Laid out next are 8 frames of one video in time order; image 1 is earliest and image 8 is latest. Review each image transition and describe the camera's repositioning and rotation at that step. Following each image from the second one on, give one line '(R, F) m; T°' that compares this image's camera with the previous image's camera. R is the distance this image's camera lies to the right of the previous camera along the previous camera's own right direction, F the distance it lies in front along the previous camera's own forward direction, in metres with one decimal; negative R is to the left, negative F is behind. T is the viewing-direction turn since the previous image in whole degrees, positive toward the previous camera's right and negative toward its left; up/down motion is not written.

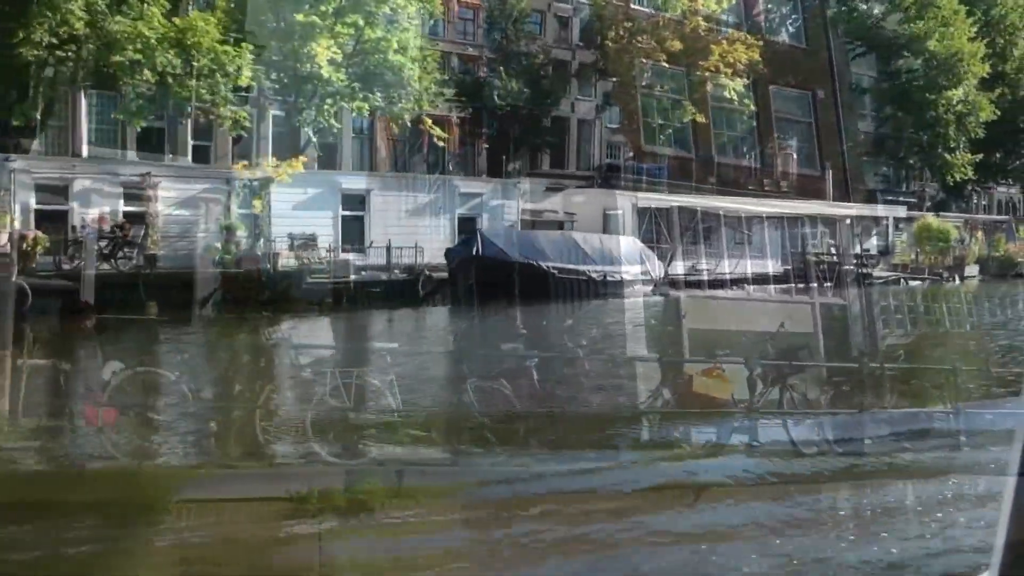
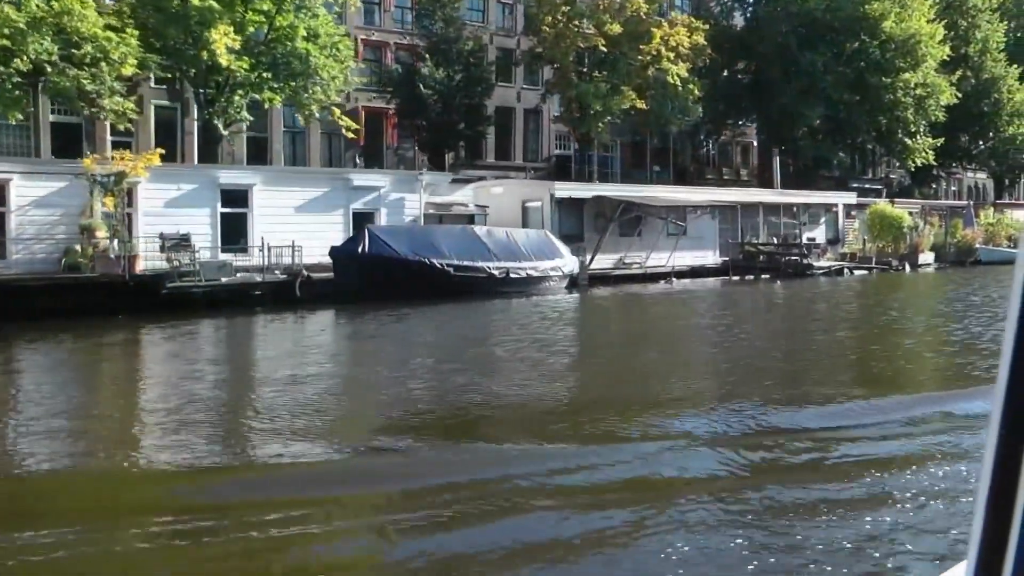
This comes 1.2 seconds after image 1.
(+0.9, +1.6) m; 0°
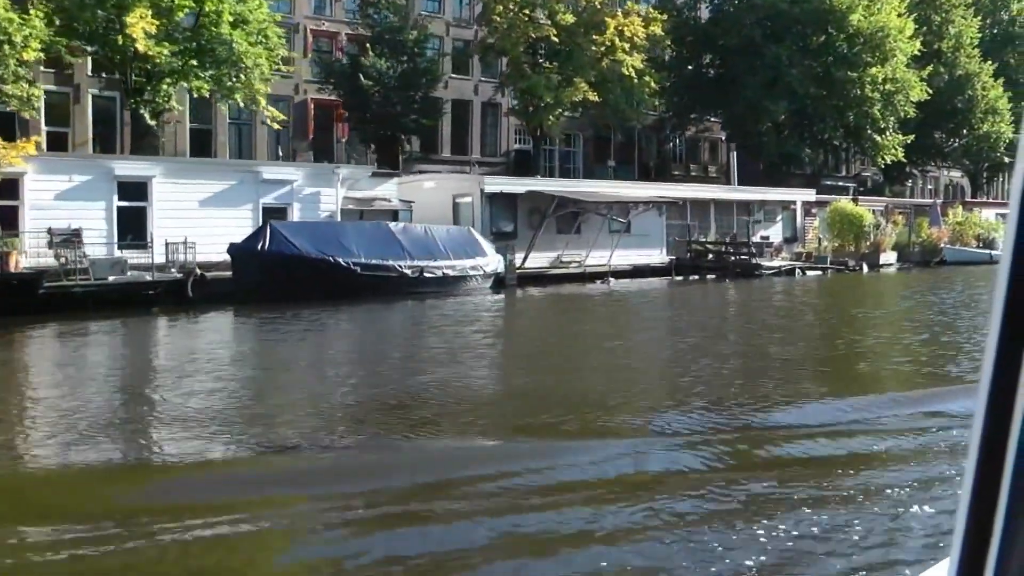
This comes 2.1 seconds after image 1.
(+0.7, +1.2) m; 0°
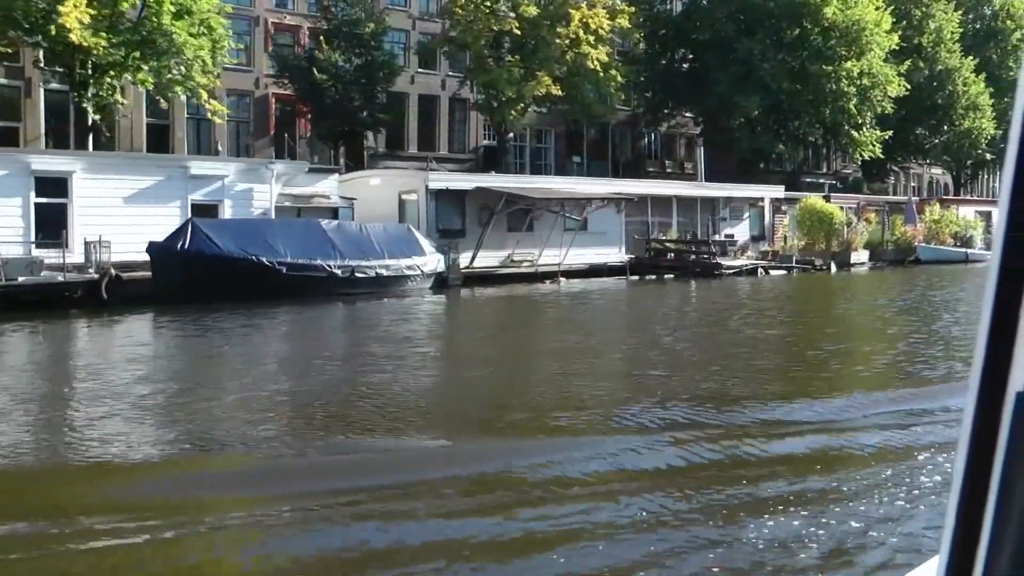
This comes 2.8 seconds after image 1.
(+0.5, +0.9) m; 0°
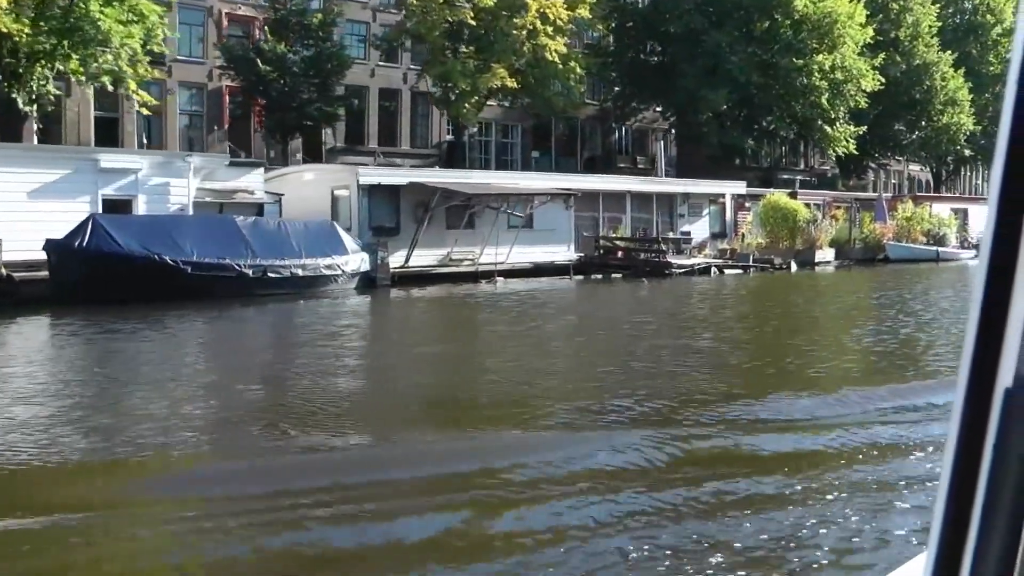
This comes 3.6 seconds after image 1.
(+0.6, +1.0) m; 0°
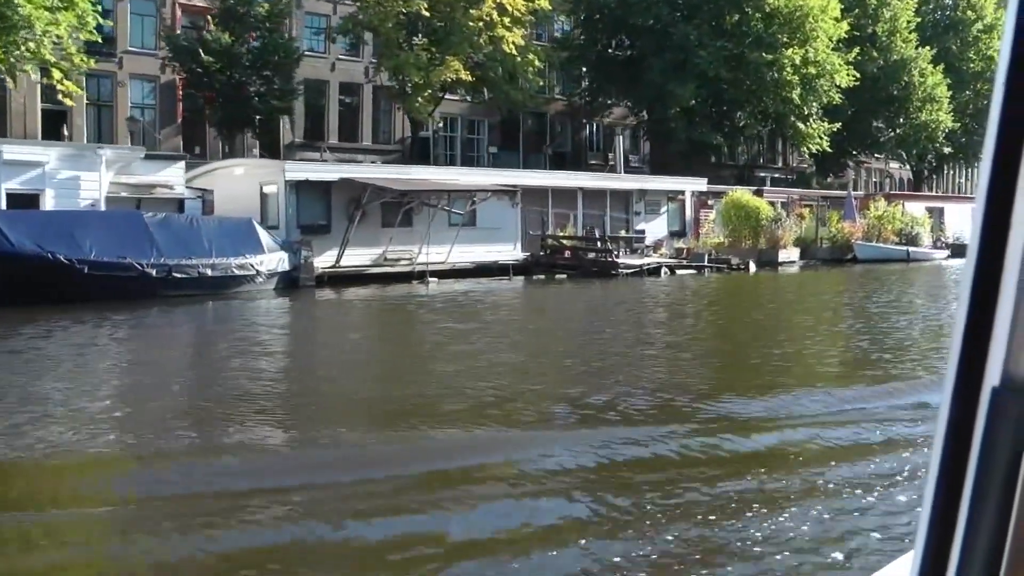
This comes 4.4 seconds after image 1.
(+0.5, +1.0) m; 0°
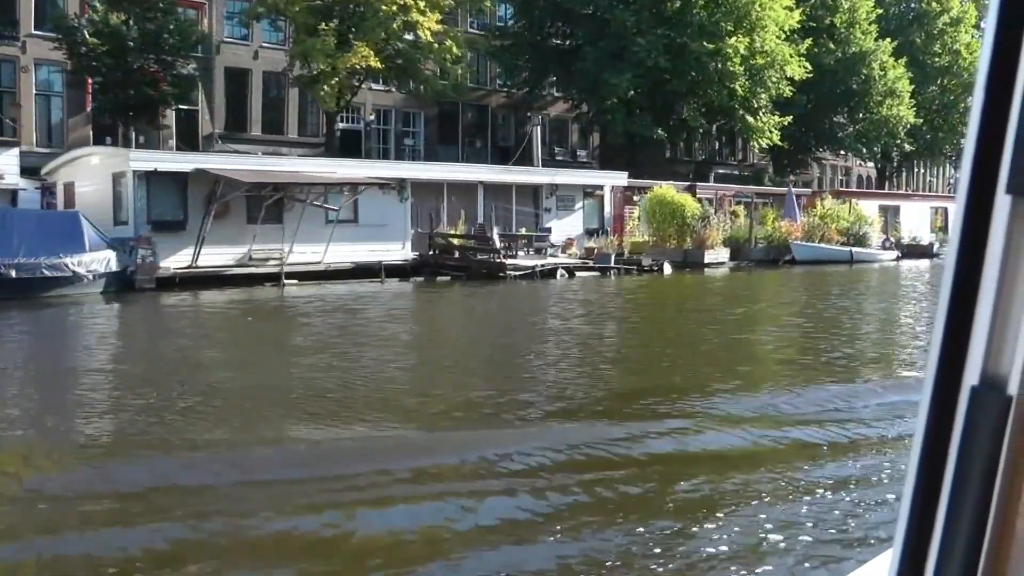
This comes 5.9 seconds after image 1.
(+0.9, +1.8) m; +1°
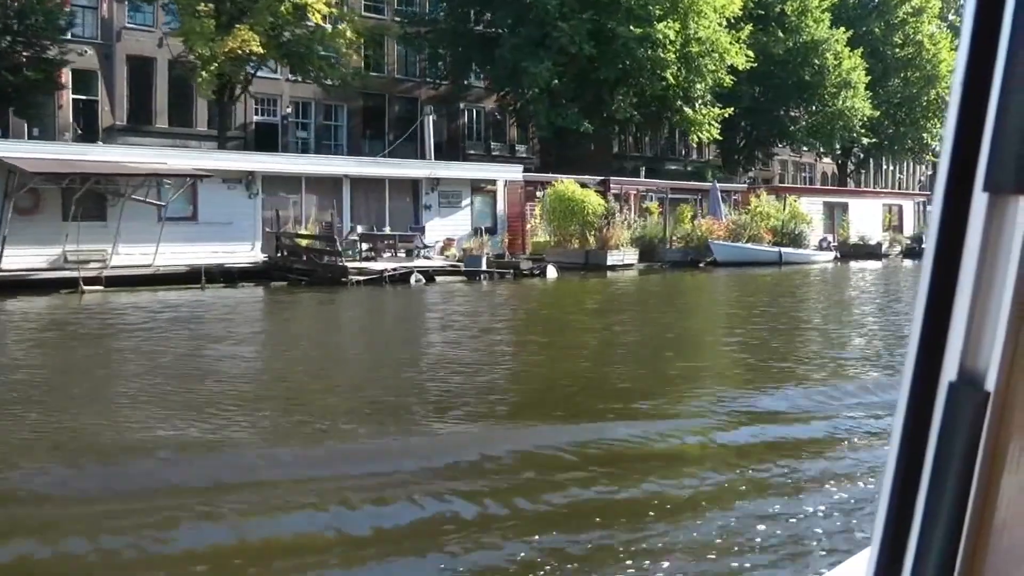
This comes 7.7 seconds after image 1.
(+1.1, +2.0) m; 0°
